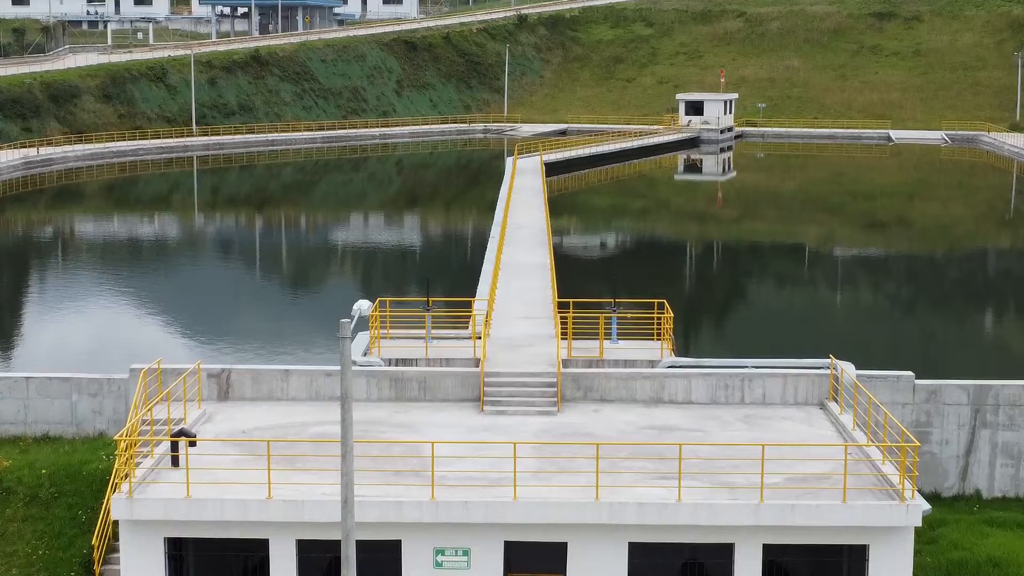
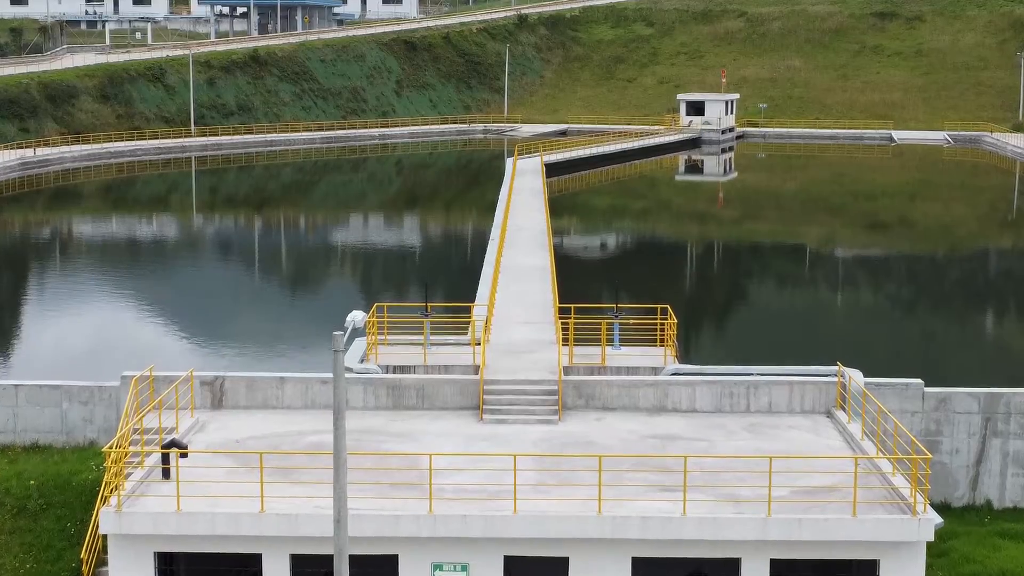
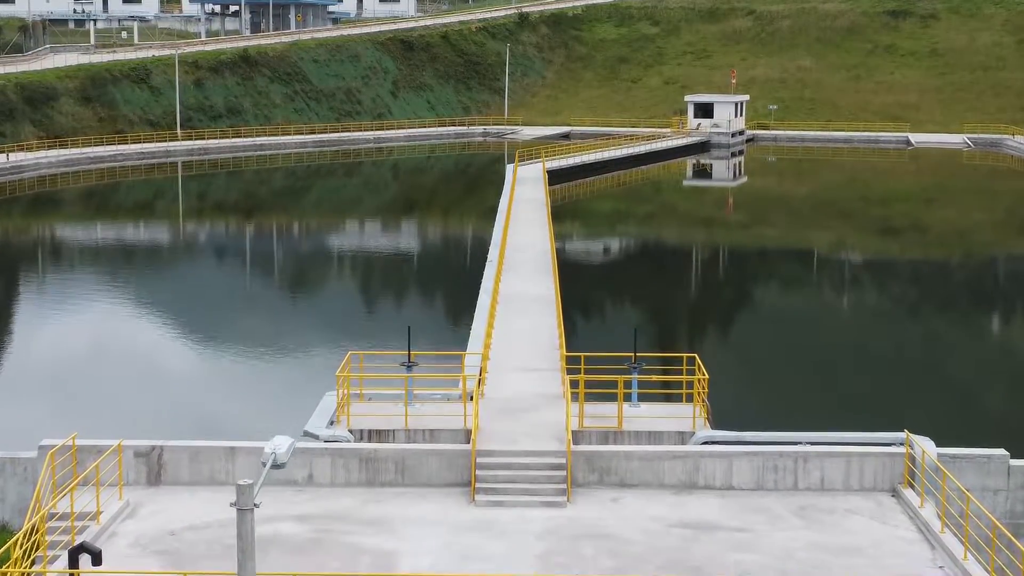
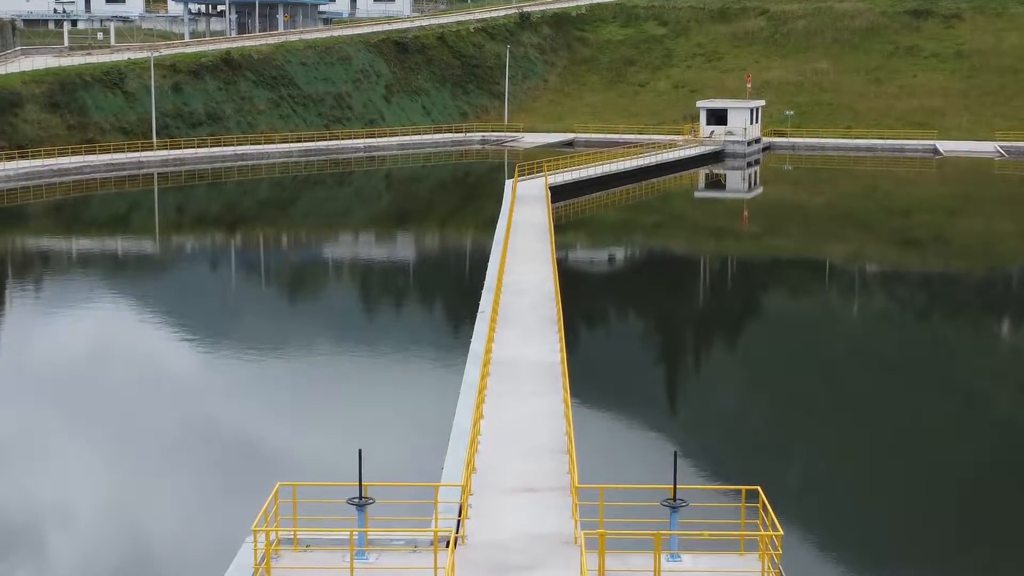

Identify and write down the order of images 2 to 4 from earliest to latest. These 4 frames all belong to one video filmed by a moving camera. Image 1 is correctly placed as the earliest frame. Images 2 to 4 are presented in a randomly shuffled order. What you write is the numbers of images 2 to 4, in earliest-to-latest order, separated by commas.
2, 3, 4
